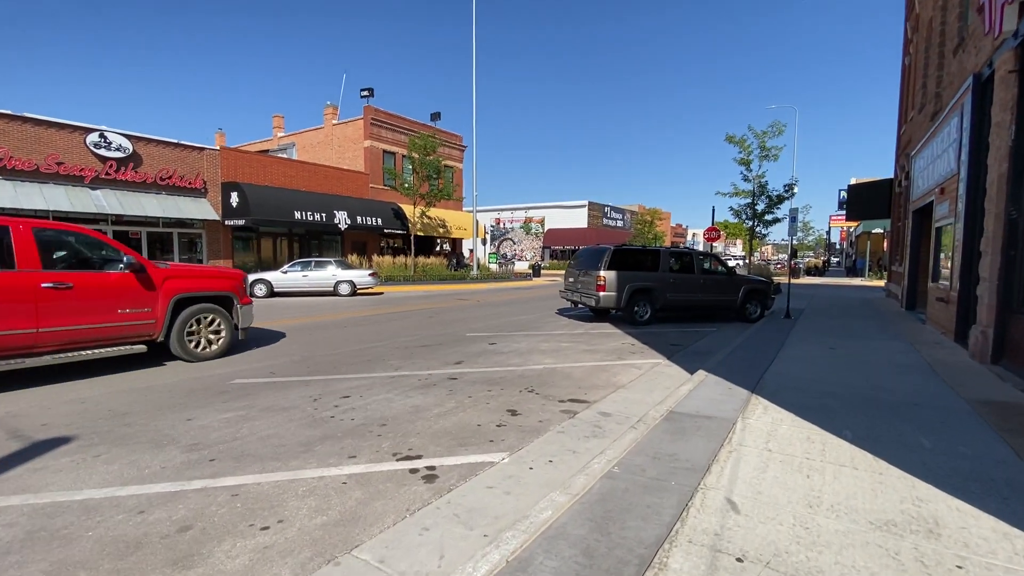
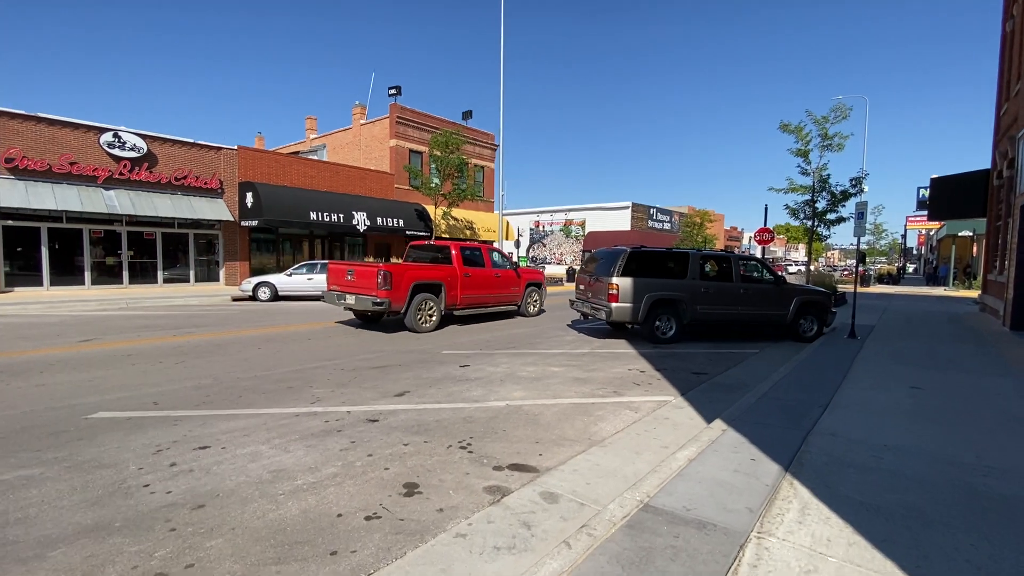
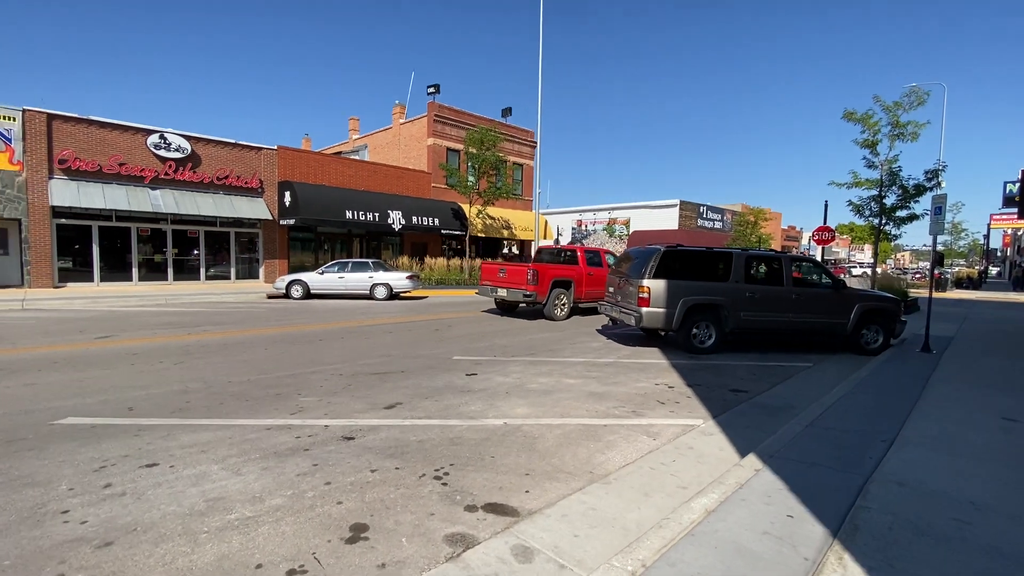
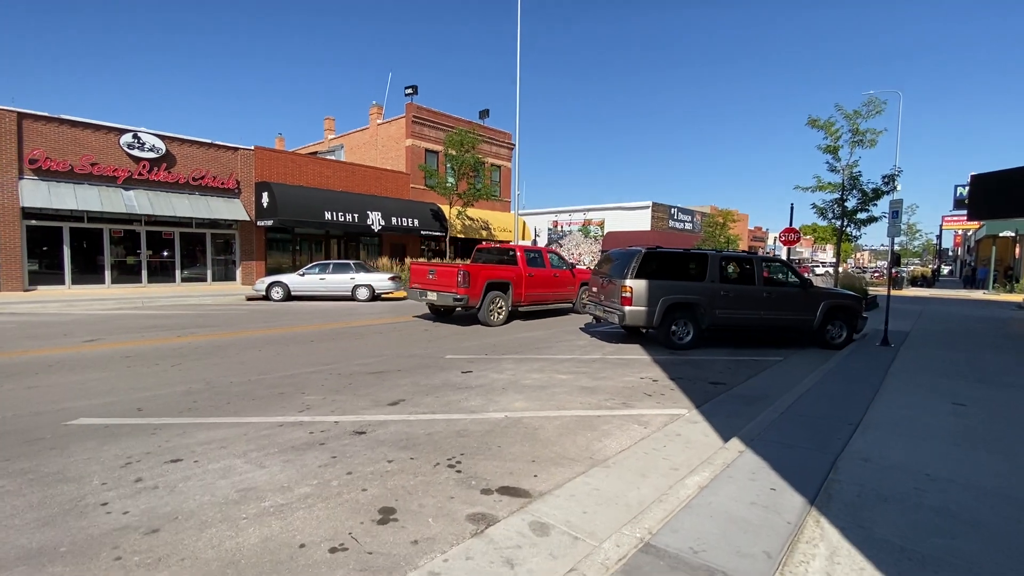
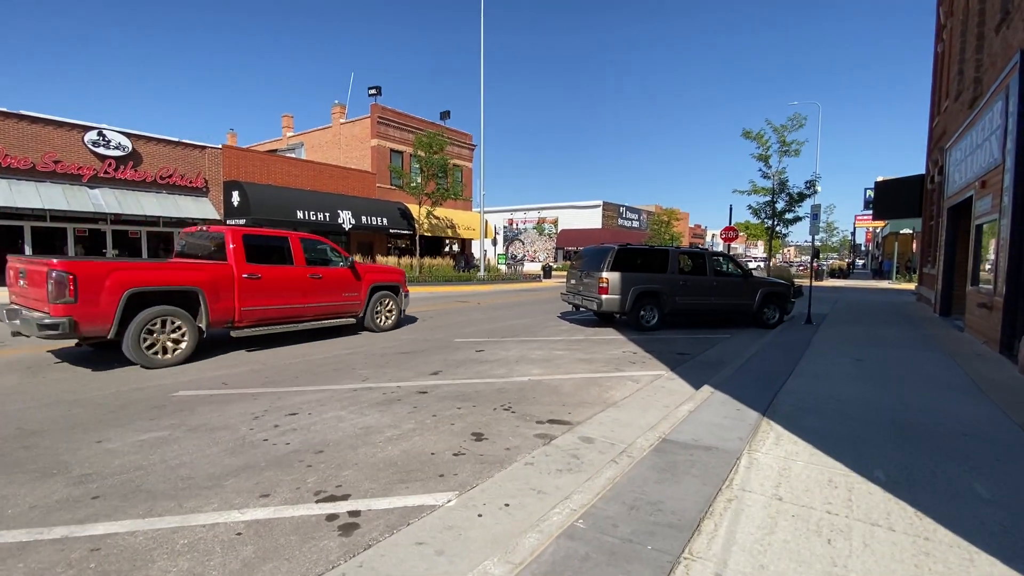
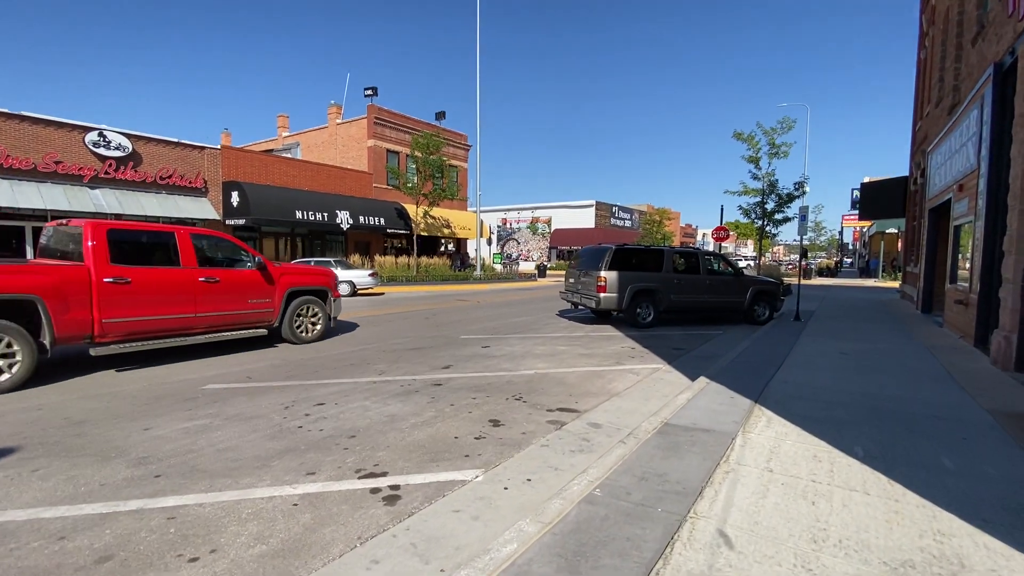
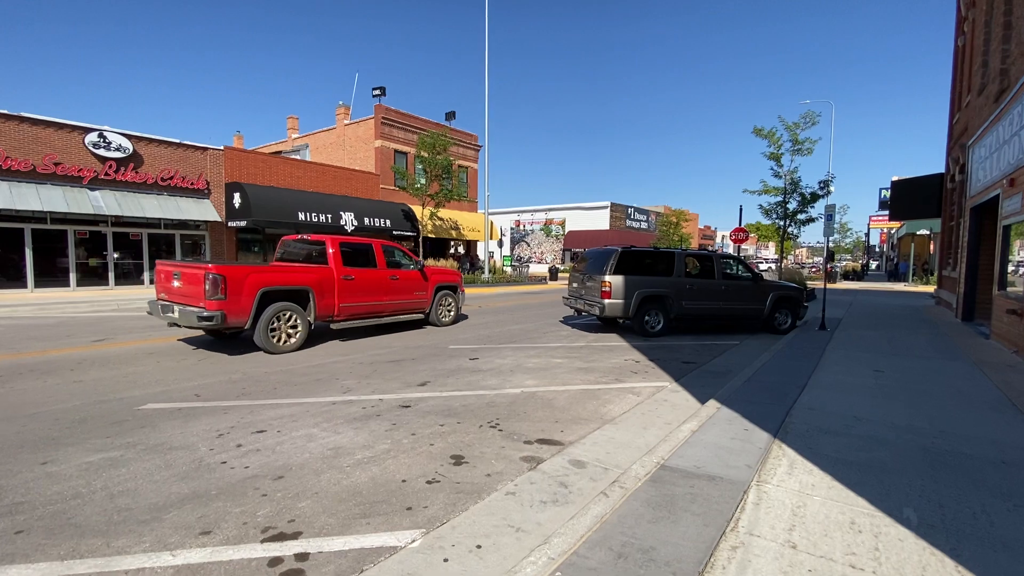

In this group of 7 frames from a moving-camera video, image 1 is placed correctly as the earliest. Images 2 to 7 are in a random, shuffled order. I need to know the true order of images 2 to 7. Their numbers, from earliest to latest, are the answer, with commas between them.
6, 5, 7, 2, 4, 3
